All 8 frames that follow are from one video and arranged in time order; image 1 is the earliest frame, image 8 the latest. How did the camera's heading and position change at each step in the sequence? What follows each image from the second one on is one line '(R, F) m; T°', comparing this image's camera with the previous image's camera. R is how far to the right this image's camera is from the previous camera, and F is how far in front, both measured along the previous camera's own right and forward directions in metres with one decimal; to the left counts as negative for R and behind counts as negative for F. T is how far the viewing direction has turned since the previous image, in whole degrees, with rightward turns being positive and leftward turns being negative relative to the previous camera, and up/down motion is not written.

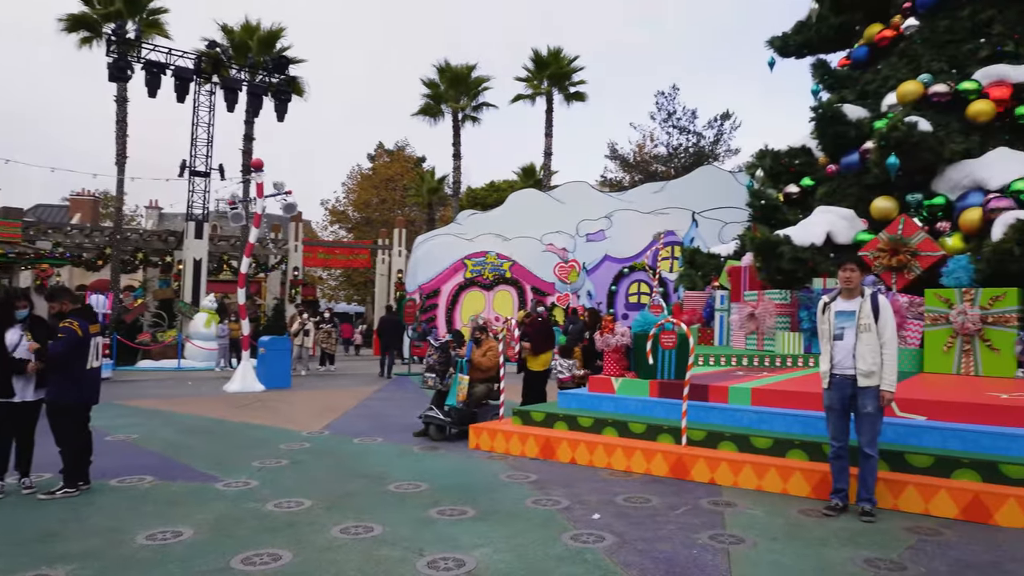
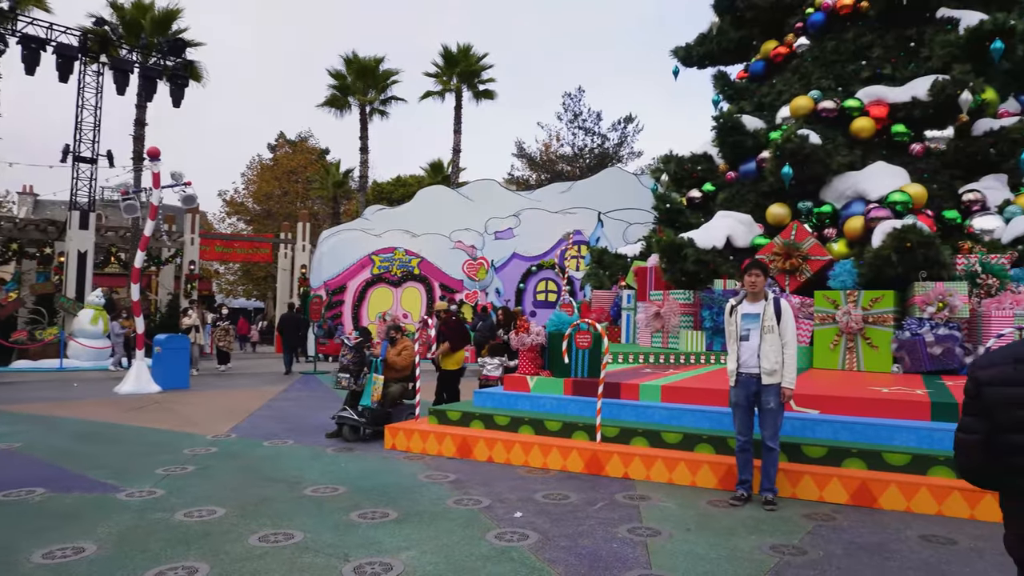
(-0.1, 0.0) m; +8°
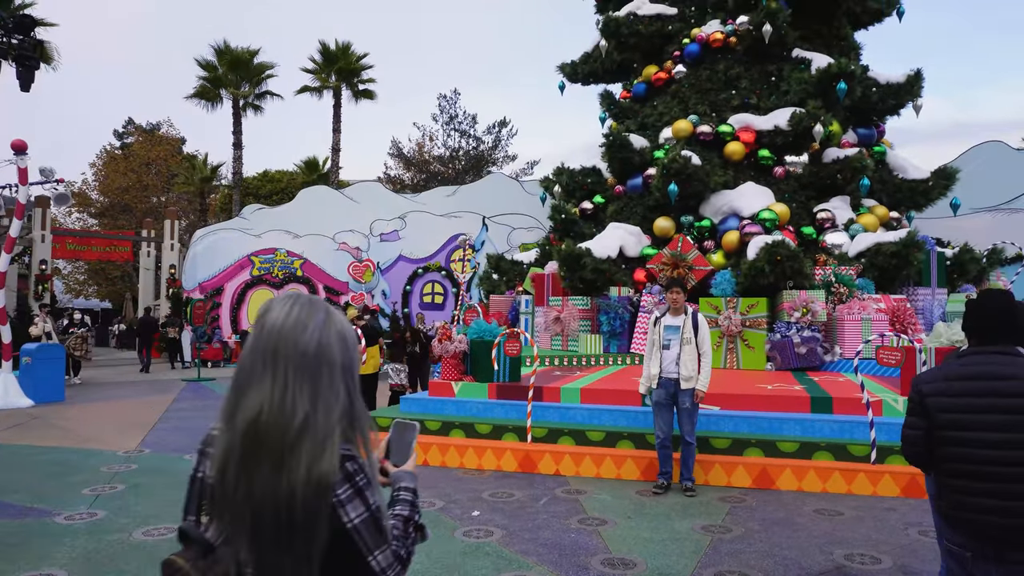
(-0.7, -0.3) m; +11°
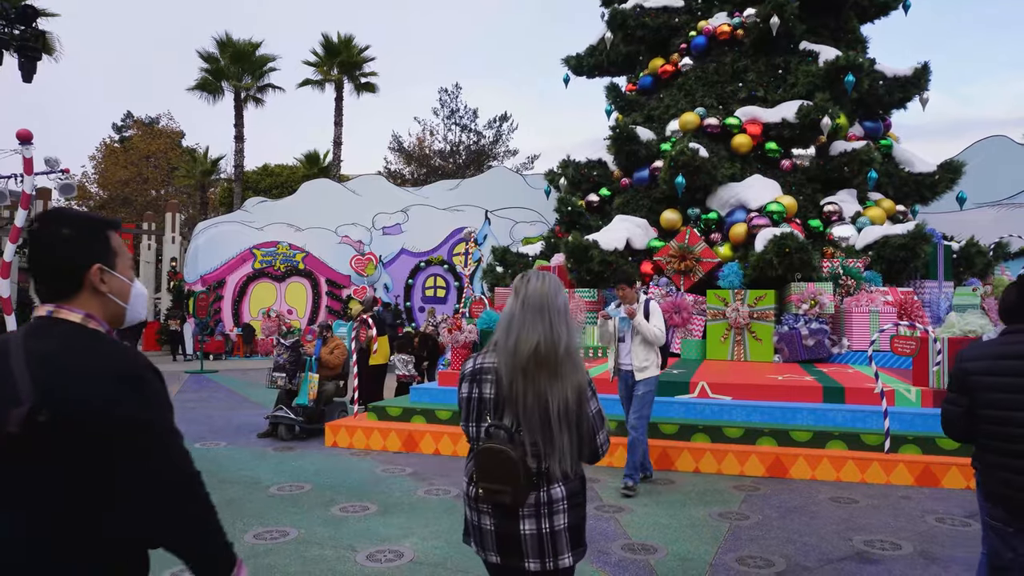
(-0.1, 0.0) m; 0°
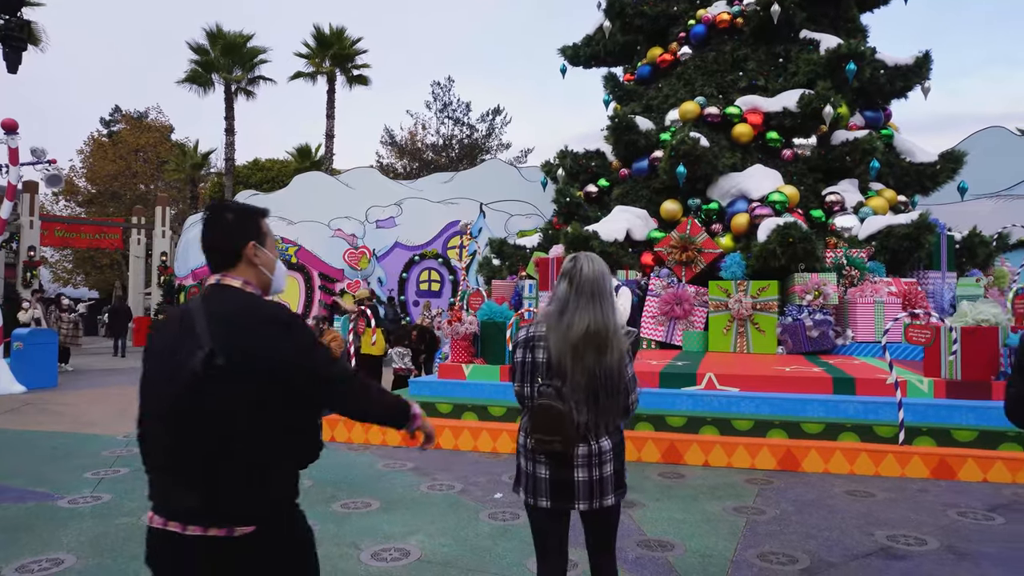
(-0.1, +0.2) m; +1°
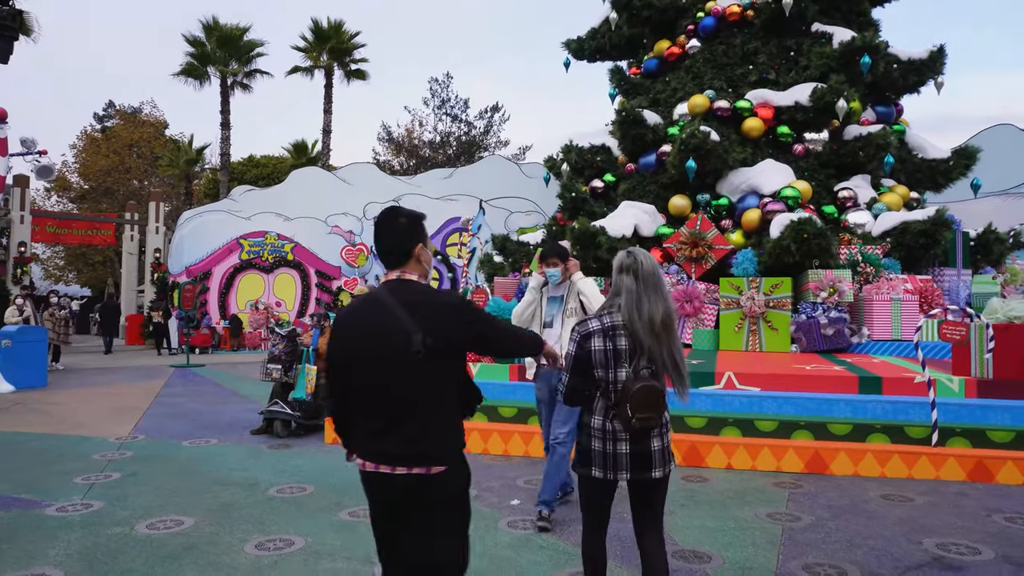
(-0.2, +0.3) m; 0°
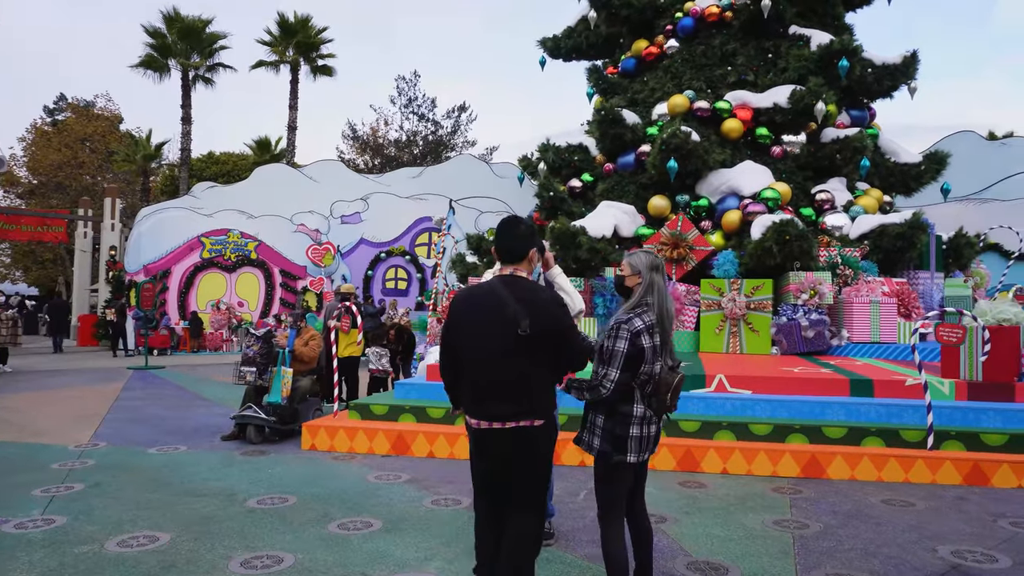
(-0.2, +0.2) m; +3°
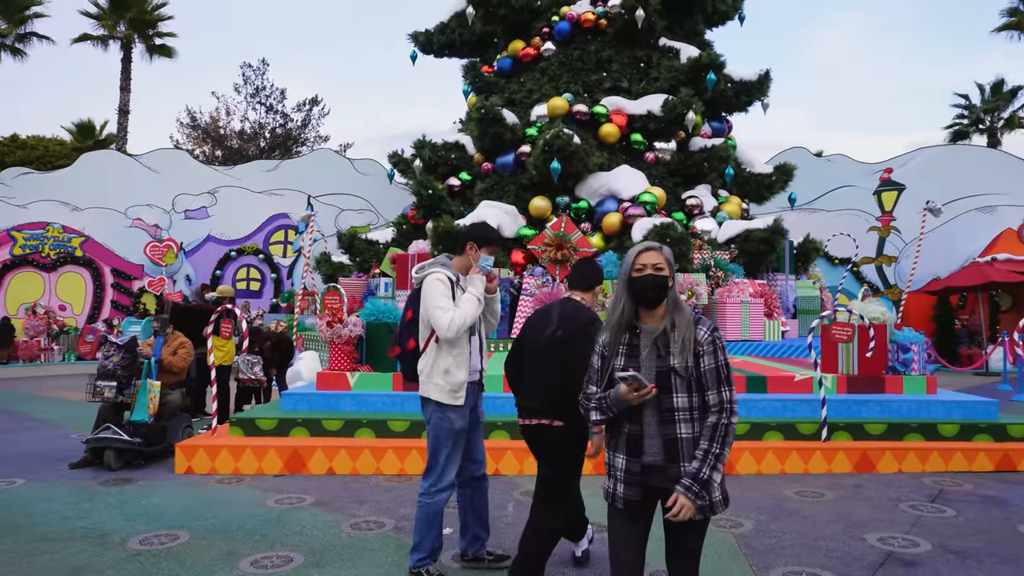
(-0.5, +0.4) m; +13°
